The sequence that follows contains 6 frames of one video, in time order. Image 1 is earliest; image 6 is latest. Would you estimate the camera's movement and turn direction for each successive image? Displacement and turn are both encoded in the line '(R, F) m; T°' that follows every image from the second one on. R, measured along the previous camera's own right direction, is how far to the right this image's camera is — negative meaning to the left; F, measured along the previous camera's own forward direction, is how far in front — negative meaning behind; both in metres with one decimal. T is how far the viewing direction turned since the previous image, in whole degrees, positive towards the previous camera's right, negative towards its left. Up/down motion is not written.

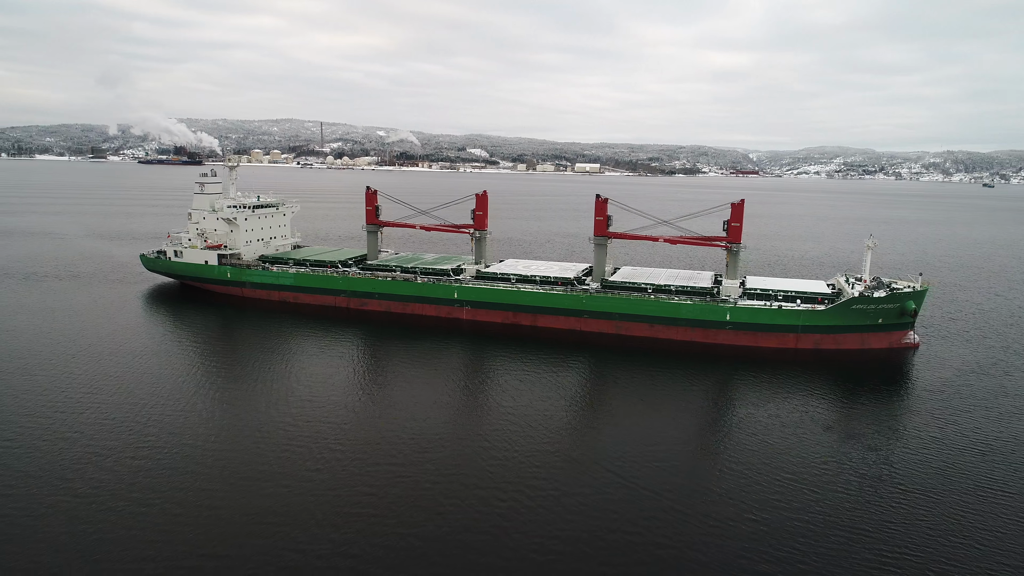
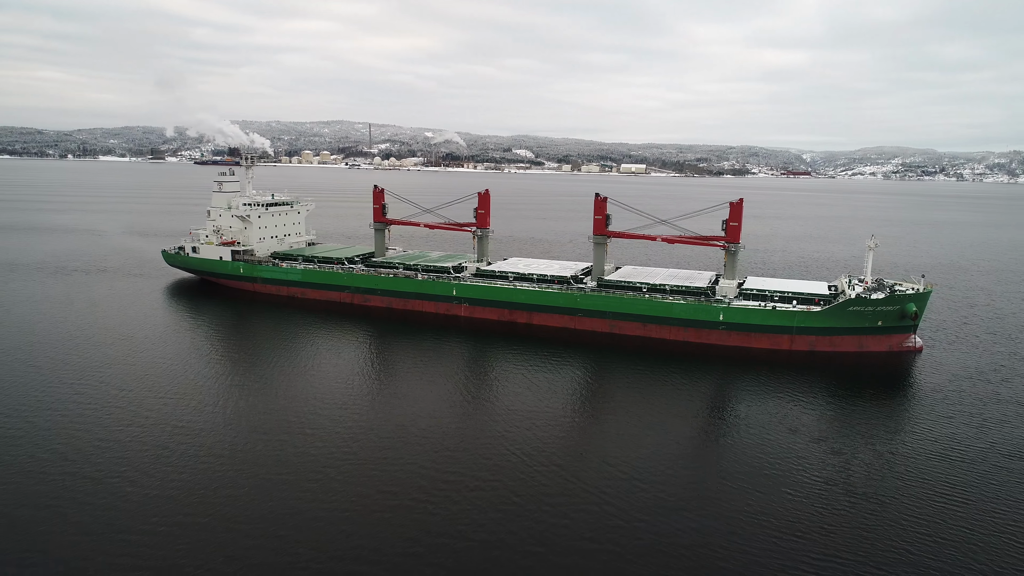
(+1.8, -0.1) m; -4°
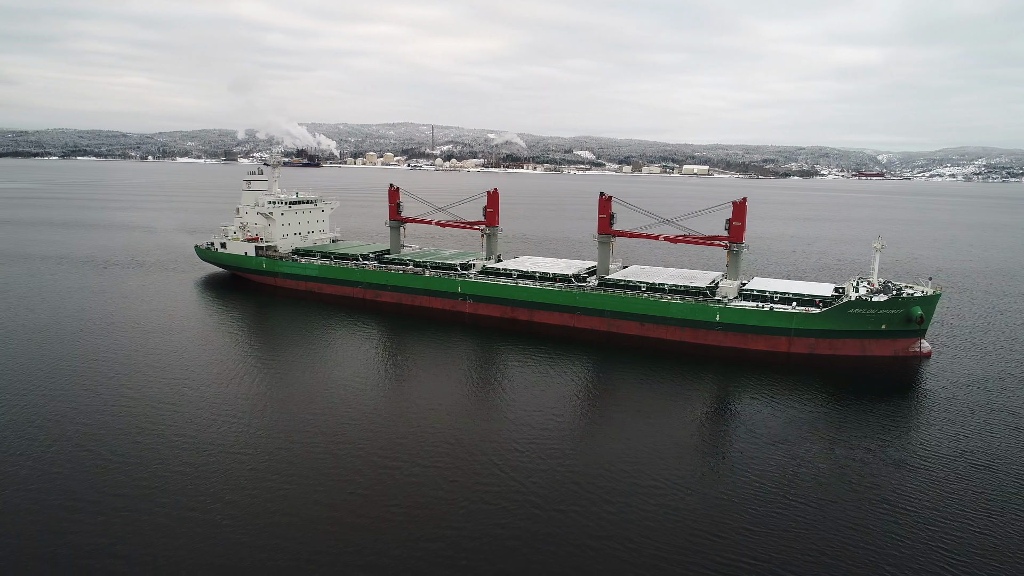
(+2.1, -0.2) m; -5°
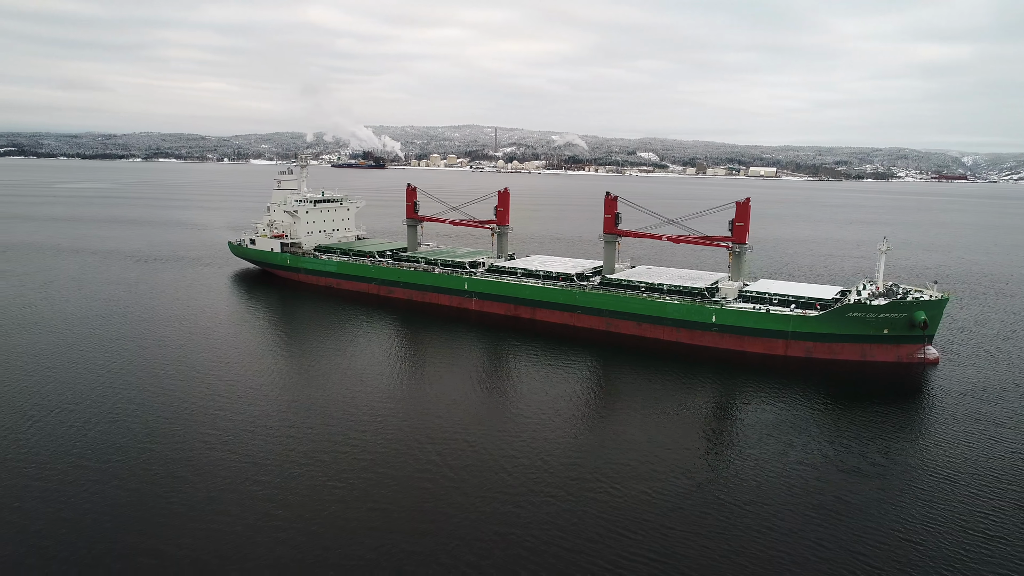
(+2.2, -0.2) m; -5°
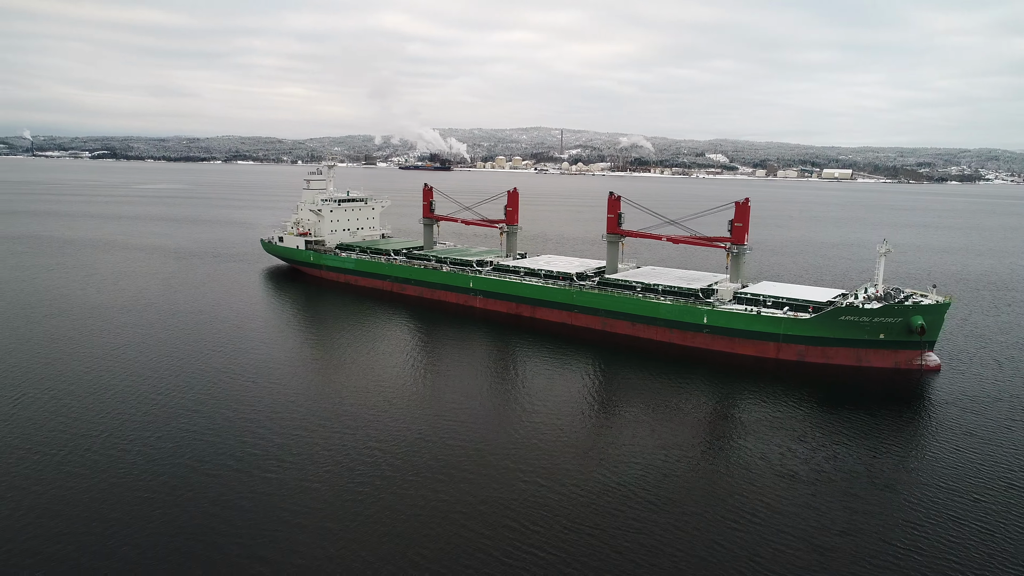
(+2.4, -0.2) m; -5°
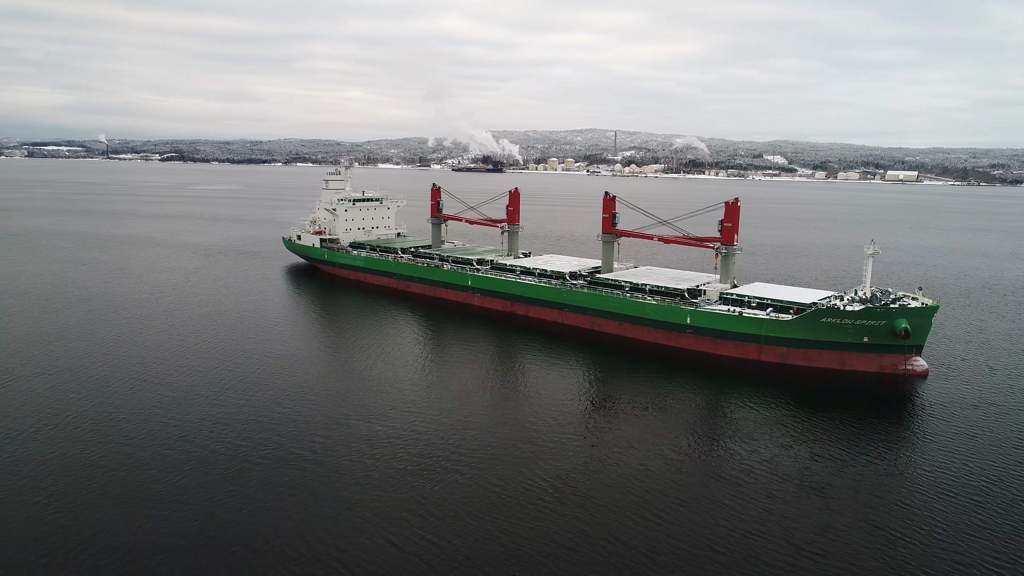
(+2.2, -0.2) m; -4°
